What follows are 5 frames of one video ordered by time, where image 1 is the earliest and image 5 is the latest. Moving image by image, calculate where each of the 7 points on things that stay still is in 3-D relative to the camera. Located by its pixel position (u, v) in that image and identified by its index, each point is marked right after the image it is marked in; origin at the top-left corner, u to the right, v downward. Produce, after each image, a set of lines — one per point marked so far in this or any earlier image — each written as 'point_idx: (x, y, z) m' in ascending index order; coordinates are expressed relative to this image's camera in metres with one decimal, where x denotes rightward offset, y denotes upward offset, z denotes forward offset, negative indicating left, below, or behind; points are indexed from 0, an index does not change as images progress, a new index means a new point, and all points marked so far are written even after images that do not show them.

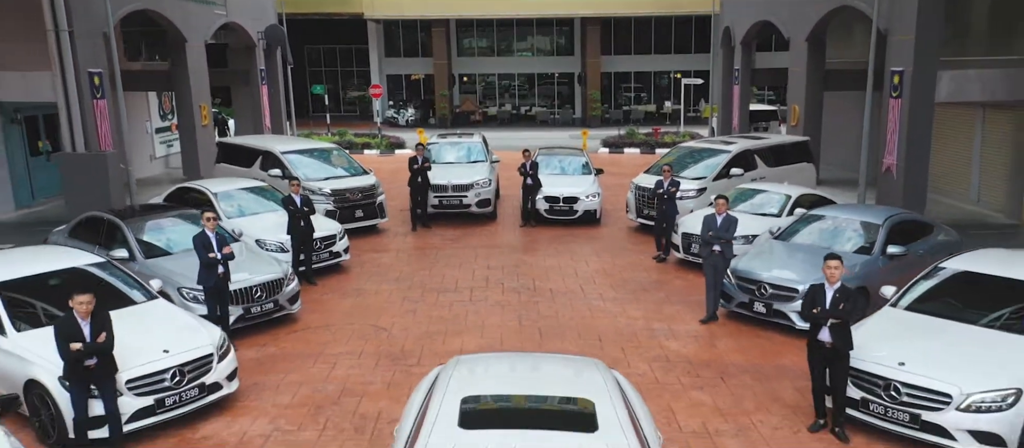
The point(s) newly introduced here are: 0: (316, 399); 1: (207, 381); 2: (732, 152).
0: (-1.8, -1.6, +7.0) m
1: (-2.5, -1.3, +6.5) m
2: (+4.0, +1.3, +14.0) m
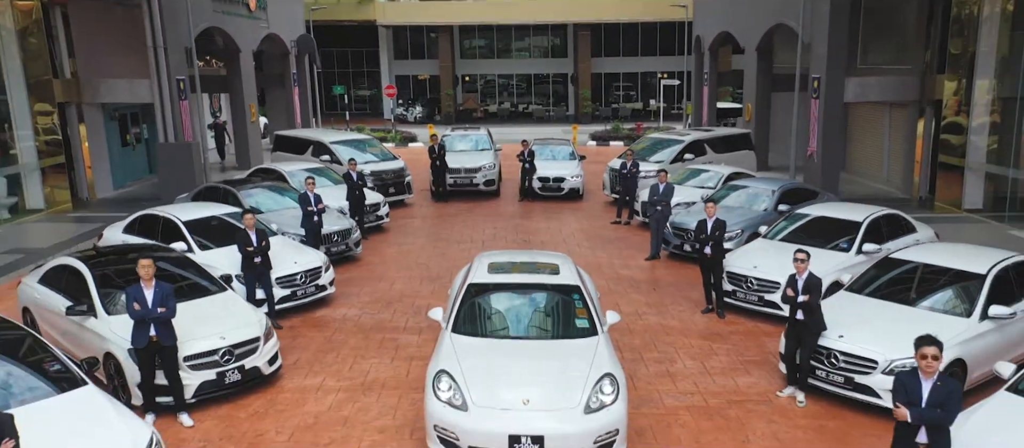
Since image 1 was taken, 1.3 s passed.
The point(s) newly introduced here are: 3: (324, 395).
0: (-1.8, -1.1, +10.7) m
1: (-2.5, -0.8, +10.2) m
2: (+4.0, +1.9, +17.7) m
3: (-1.9, -1.7, +7.6) m
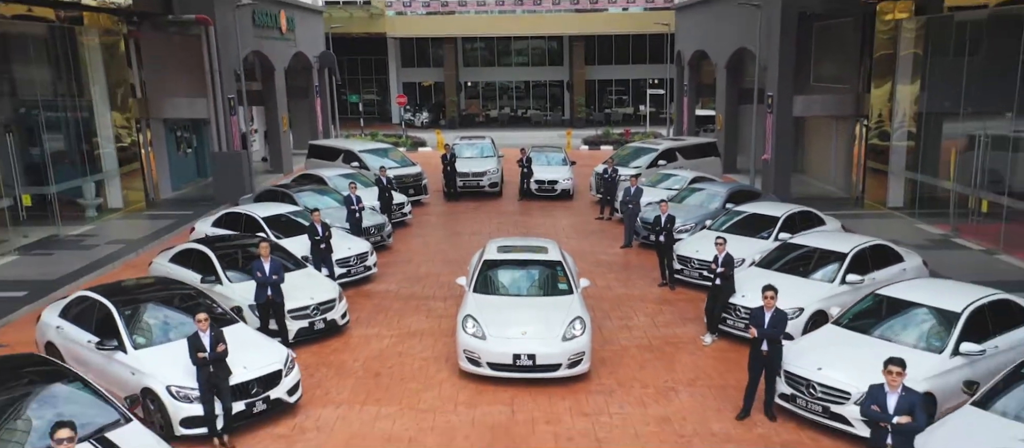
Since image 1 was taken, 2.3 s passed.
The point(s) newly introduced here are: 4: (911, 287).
0: (-1.7, -1.0, +13.9) m
1: (-2.5, -0.7, +13.3) m
2: (+4.0, +2.0, +20.9) m
3: (-1.8, -1.6, +10.8) m
4: (+4.7, -0.7, +9.1) m
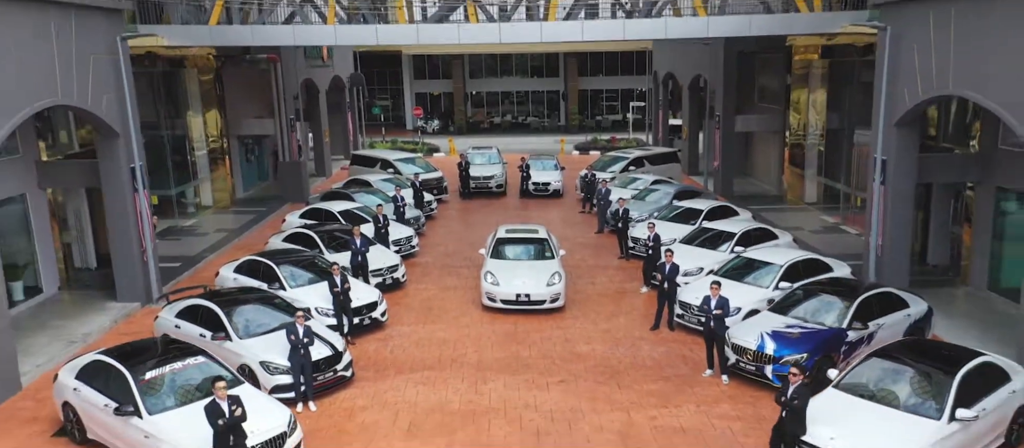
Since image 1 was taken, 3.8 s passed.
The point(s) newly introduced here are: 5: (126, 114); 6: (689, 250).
0: (-1.7, -0.8, +19.4) m
1: (-2.4, -0.5, +18.9) m
2: (+4.1, +2.3, +26.4) m
3: (-1.8, -1.4, +16.3) m
4: (+4.7, -0.5, +14.6) m
5: (-7.3, +2.1, +14.6) m
6: (+3.7, -0.6, +16.2) m
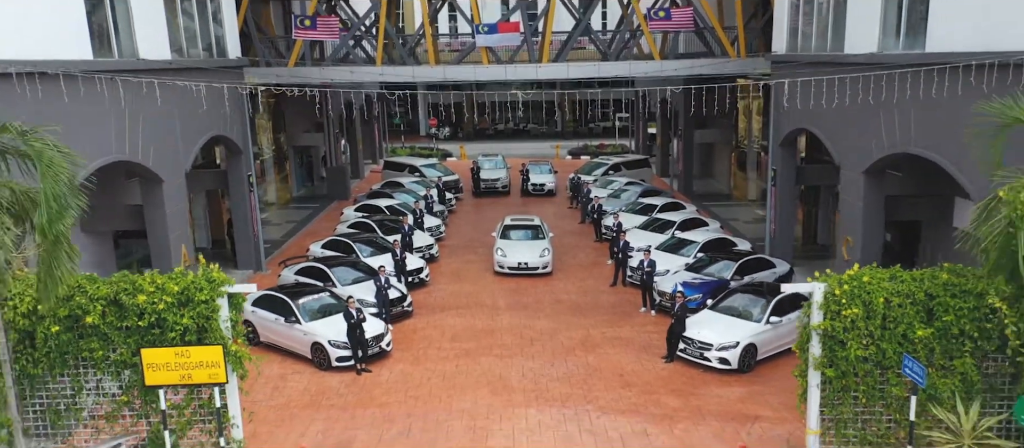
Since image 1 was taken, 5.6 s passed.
0: (-1.6, -0.5, +25.7) m
1: (-2.3, -0.2, +25.2) m
2: (+4.2, +2.5, +32.7) m
3: (-1.7, -1.2, +22.6) m
4: (+4.8, -0.3, +20.9) m
5: (-7.2, +2.3, +20.9) m
6: (+3.8, -0.3, +22.5) m
